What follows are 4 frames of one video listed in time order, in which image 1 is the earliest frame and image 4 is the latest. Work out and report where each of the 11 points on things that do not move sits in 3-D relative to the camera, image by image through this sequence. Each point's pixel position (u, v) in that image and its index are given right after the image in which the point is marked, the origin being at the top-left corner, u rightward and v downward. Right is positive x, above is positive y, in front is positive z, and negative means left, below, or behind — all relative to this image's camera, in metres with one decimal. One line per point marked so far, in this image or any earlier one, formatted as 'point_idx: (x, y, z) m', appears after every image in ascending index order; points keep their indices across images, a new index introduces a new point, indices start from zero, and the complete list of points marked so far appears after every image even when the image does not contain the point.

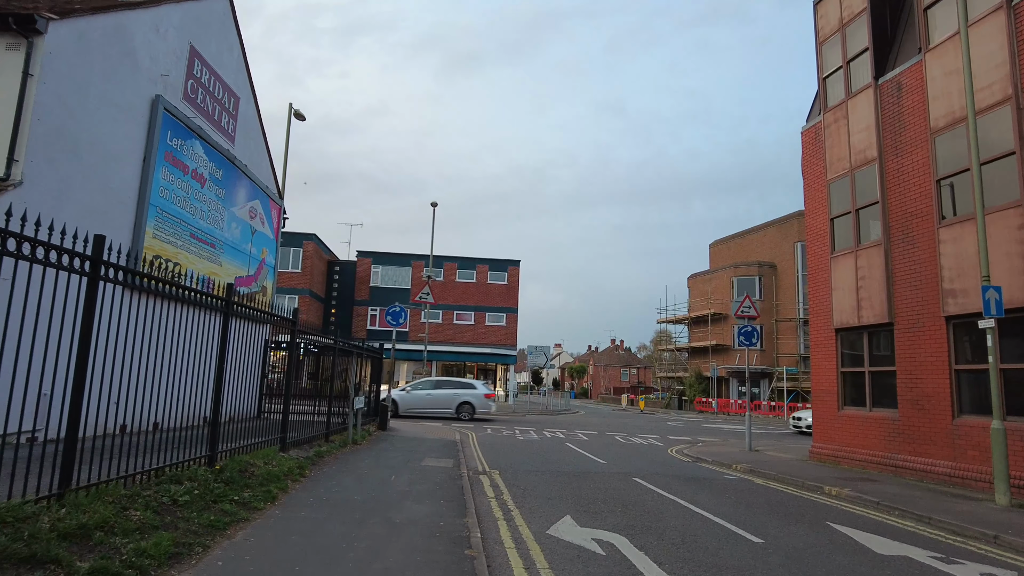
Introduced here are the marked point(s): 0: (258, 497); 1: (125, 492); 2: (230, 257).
0: (-2.7, -2.3, +6.9) m
1: (-3.2, -1.7, +5.3) m
2: (-6.6, +0.7, +15.0) m
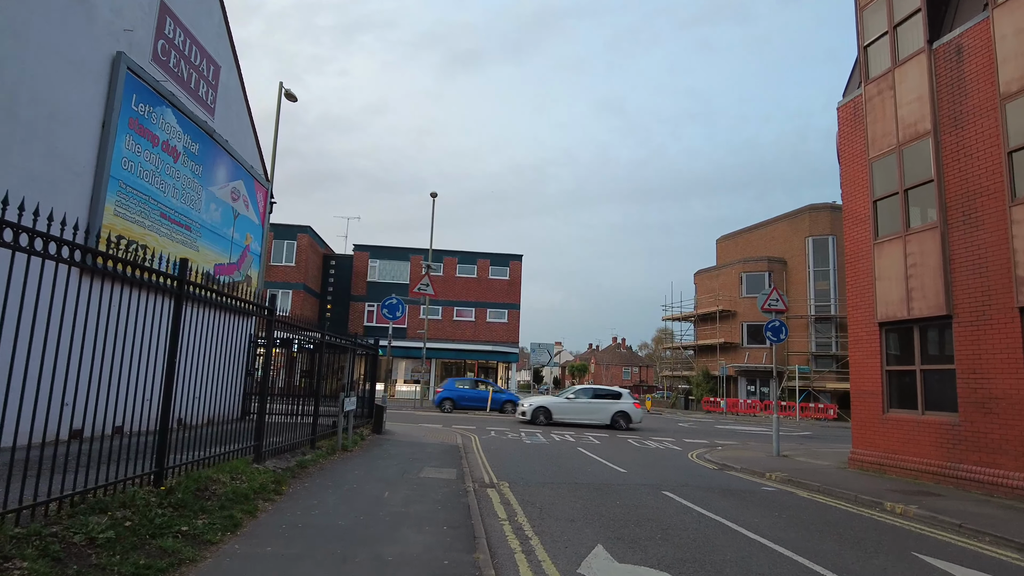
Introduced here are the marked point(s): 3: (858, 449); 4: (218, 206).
0: (-2.6, -2.0, +5.5) m
1: (-3.0, -1.5, +3.9) m
2: (-6.4, +1.0, +13.6) m
3: (+7.1, -3.3, +13.1) m
4: (-6.4, +1.8, +14.0) m
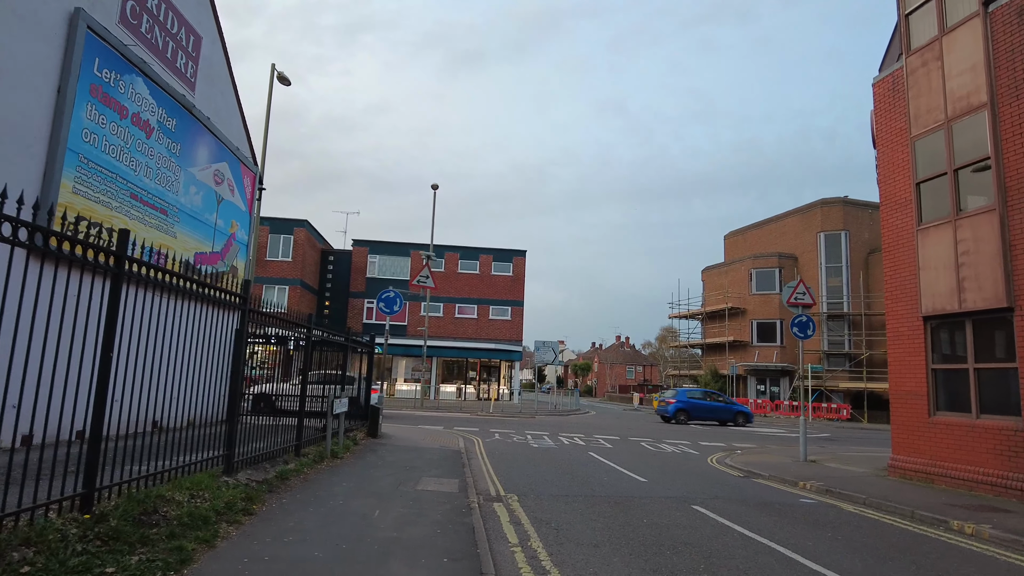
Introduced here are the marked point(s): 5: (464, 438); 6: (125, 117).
0: (-2.4, -1.9, +4.4) m
1: (-2.9, -1.3, +2.8) m
2: (-6.3, +1.2, +12.4) m
3: (+7.2, -3.1, +11.9) m
4: (-6.2, +2.0, +12.8) m
5: (-1.2, -3.9, +16.5) m
6: (-6.1, +2.7, +10.1) m
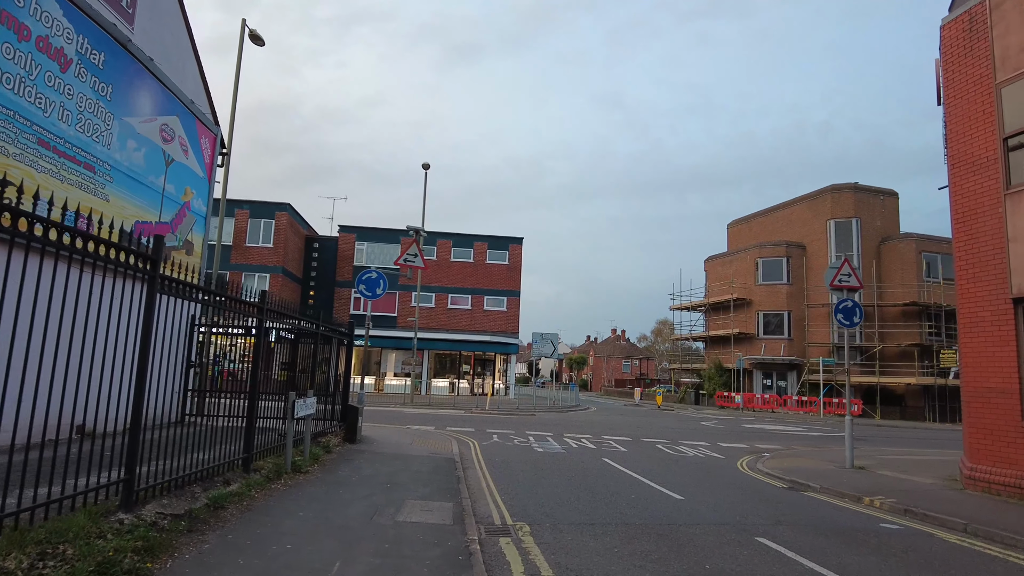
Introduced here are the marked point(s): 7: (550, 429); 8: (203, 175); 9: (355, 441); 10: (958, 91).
0: (-2.3, -1.6, +2.3) m
1: (-2.7, -1.0, +0.7) m
2: (-6.2, +1.6, +10.3) m
3: (+7.3, -2.8, +10.0) m
4: (-6.2, +2.4, +10.6) m
5: (-1.2, -3.4, +14.4) m
6: (-6.0, +3.1, +7.9) m
7: (+1.2, -4.2, +19.3) m
8: (-6.3, +2.3, +13.0) m
9: (-2.9, -2.9, +12.1) m
10: (+7.7, +3.4, +10.9) m
